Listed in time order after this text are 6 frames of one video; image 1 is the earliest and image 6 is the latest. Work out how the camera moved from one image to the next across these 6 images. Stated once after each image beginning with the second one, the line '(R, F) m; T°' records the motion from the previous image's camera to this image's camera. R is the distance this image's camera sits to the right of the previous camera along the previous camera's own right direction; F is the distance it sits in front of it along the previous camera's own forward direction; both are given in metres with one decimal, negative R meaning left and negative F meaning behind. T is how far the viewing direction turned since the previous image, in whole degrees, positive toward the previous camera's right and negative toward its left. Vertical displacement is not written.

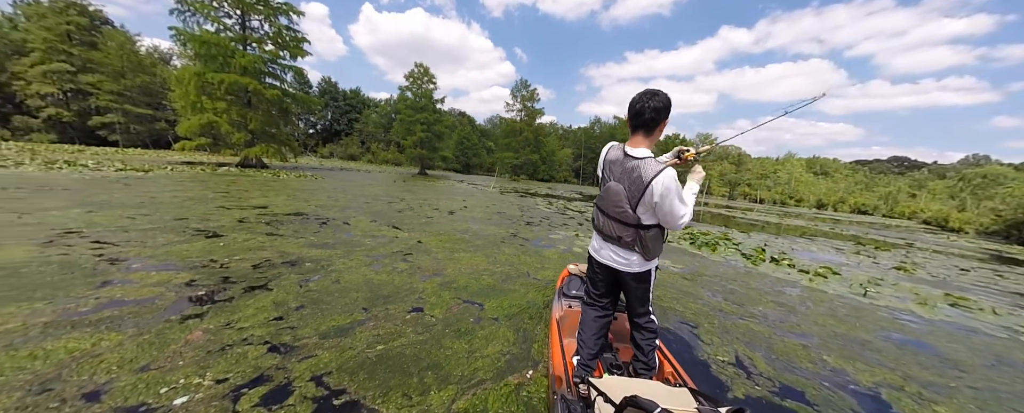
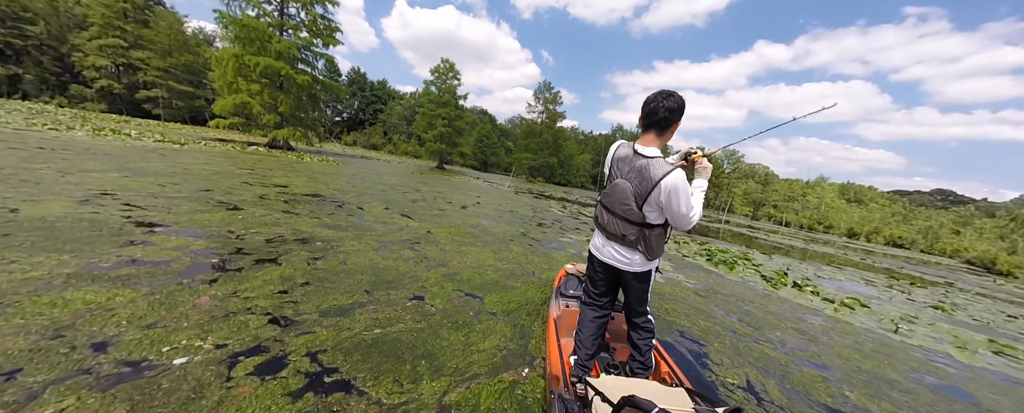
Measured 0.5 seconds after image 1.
(+0.1, +0.1) m; -3°
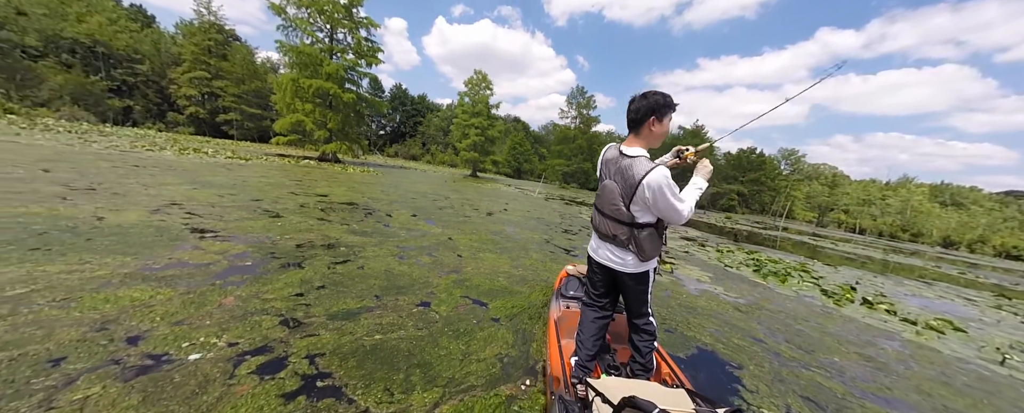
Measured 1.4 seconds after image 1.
(+0.4, +0.2) m; -7°
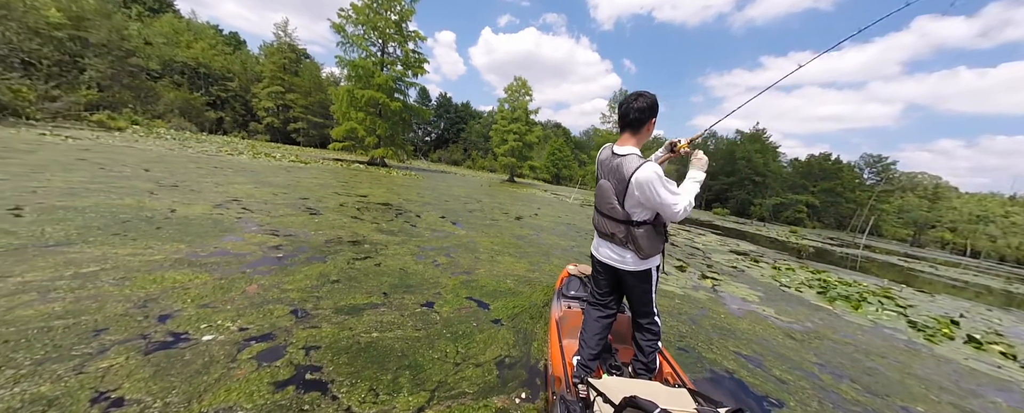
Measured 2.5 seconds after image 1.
(+0.4, +0.2) m; -8°
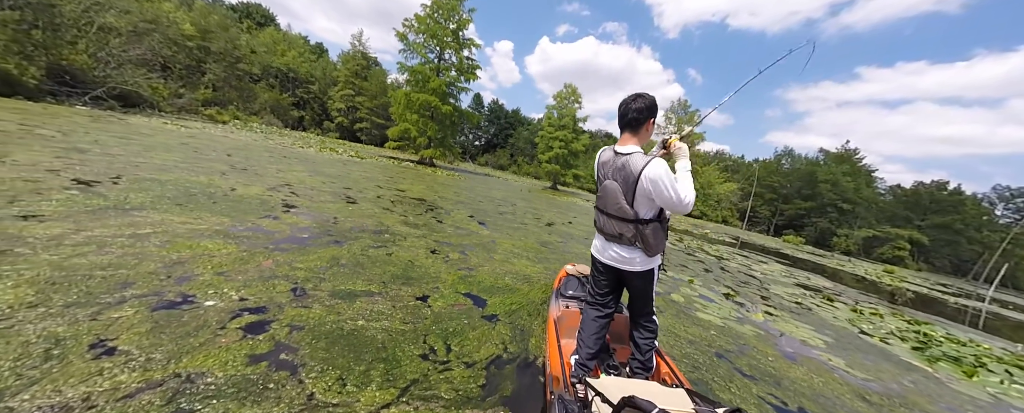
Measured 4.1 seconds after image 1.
(+0.5, +0.3) m; -9°
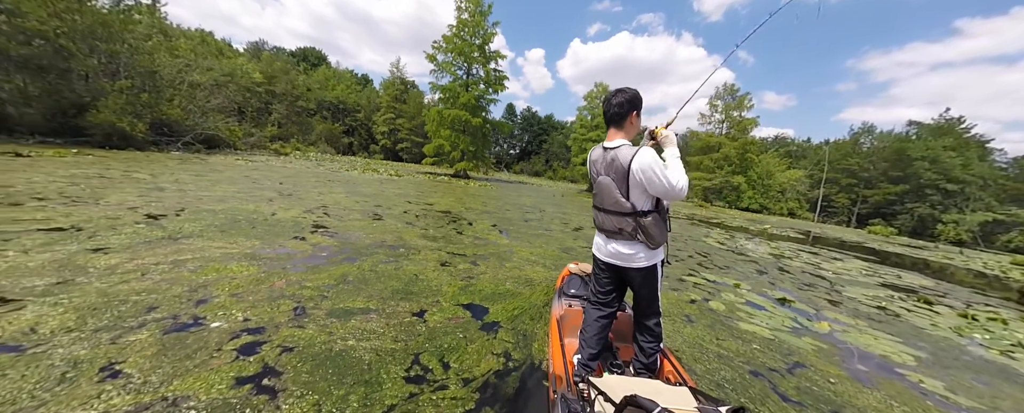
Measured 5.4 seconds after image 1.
(+0.6, +0.3) m; -8°
